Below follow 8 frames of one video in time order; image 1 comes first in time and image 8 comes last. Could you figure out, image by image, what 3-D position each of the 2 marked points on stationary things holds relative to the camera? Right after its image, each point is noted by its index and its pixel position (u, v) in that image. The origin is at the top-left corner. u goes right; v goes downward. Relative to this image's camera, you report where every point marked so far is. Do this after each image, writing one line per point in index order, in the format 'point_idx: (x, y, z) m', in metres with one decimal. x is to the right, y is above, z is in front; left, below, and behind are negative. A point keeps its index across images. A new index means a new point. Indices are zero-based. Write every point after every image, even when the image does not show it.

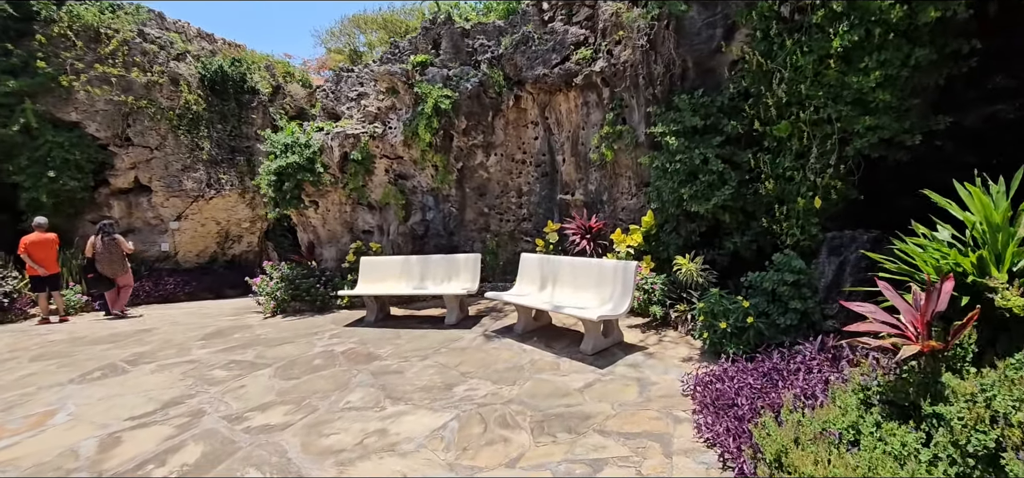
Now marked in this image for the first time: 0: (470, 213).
0: (-0.7, +0.5, +9.0) m
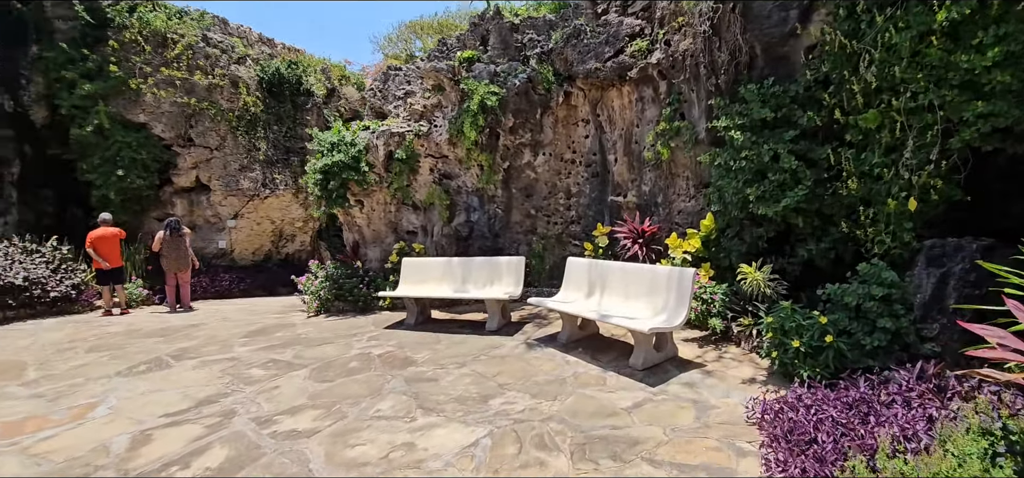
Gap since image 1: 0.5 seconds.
0: (+0.1, +0.4, +8.7) m
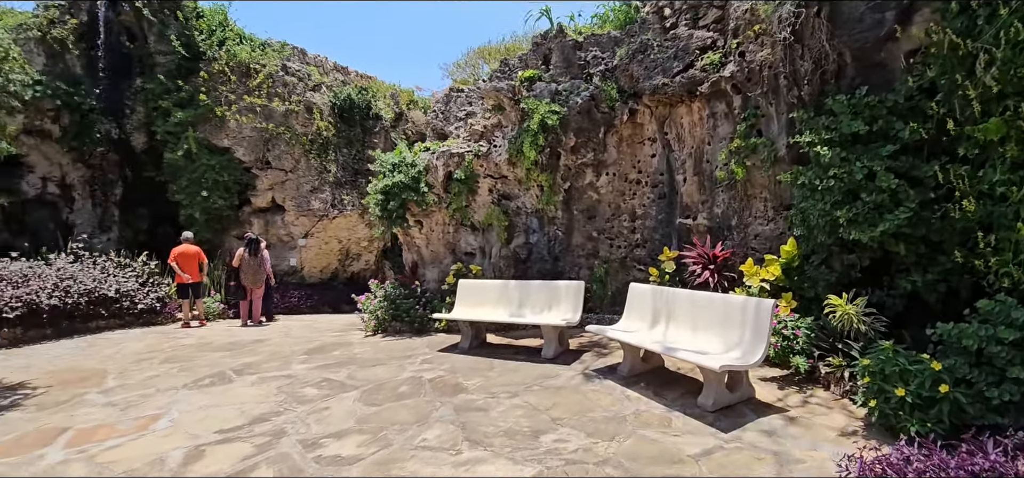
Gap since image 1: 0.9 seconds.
0: (+1.1, 0.0, +8.3) m
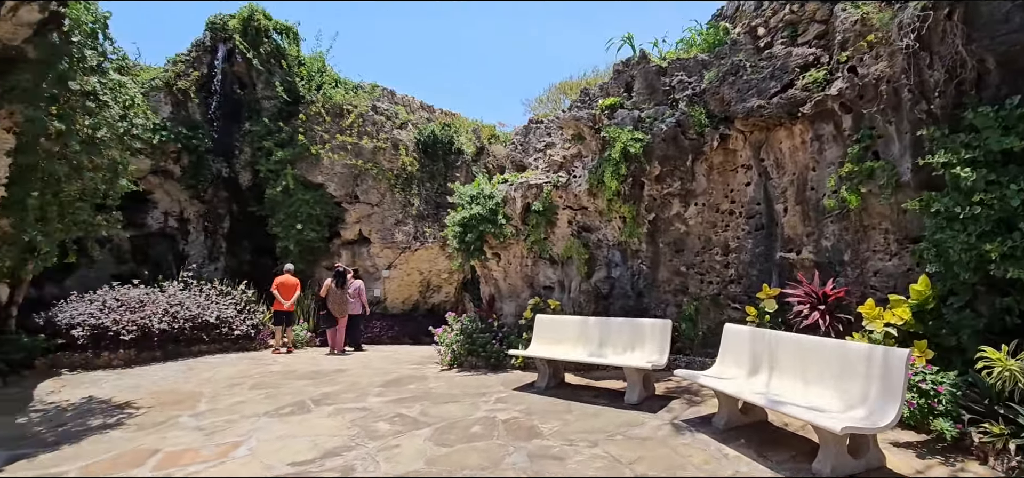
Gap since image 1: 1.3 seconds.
0: (+2.3, -0.5, +7.8) m
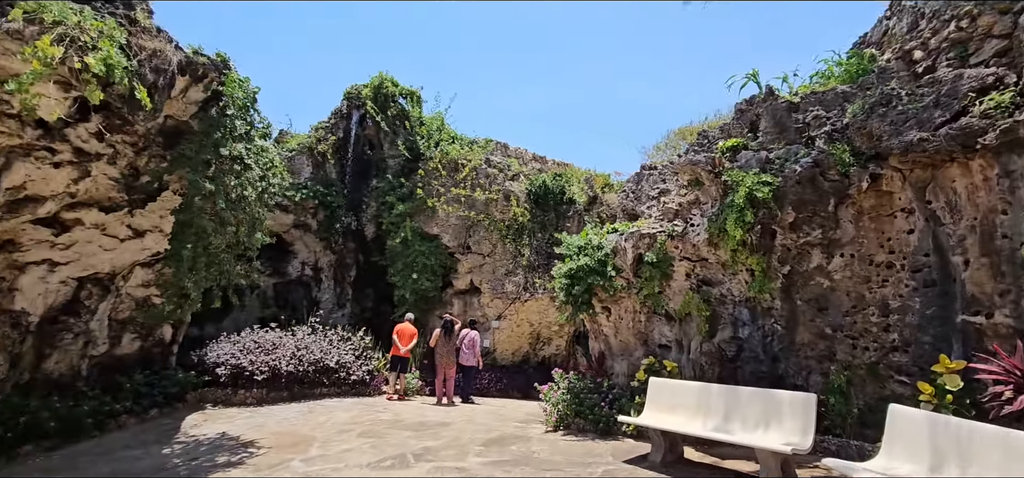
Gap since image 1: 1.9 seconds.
0: (+3.8, -1.2, +6.7) m
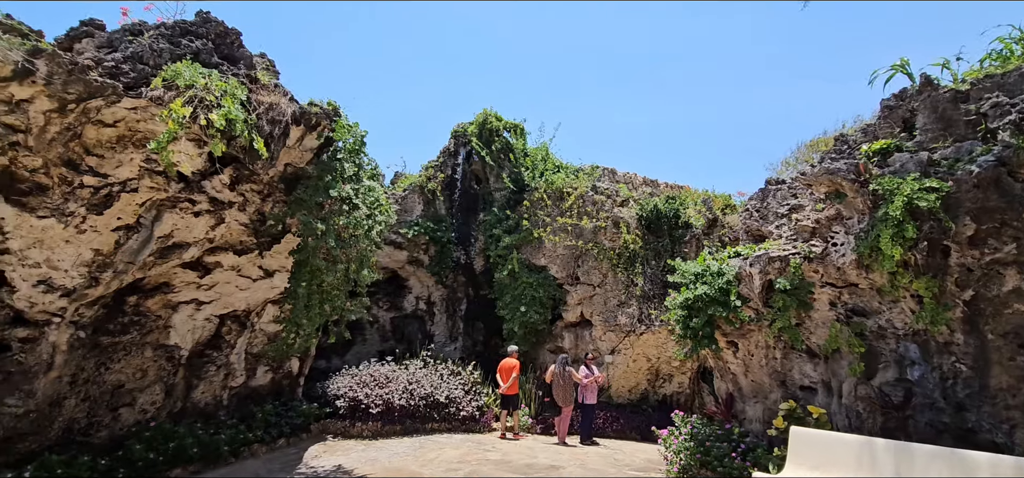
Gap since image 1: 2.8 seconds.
0: (+5.0, -1.4, +5.2) m
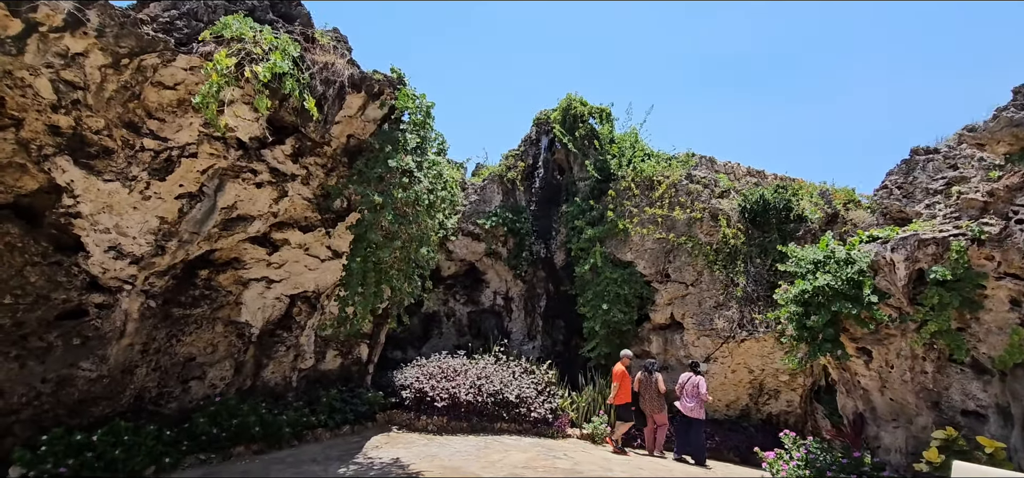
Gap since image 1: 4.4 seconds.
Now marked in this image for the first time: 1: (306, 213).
0: (+5.5, -1.2, +3.5) m
1: (-2.8, +0.4, +6.9) m
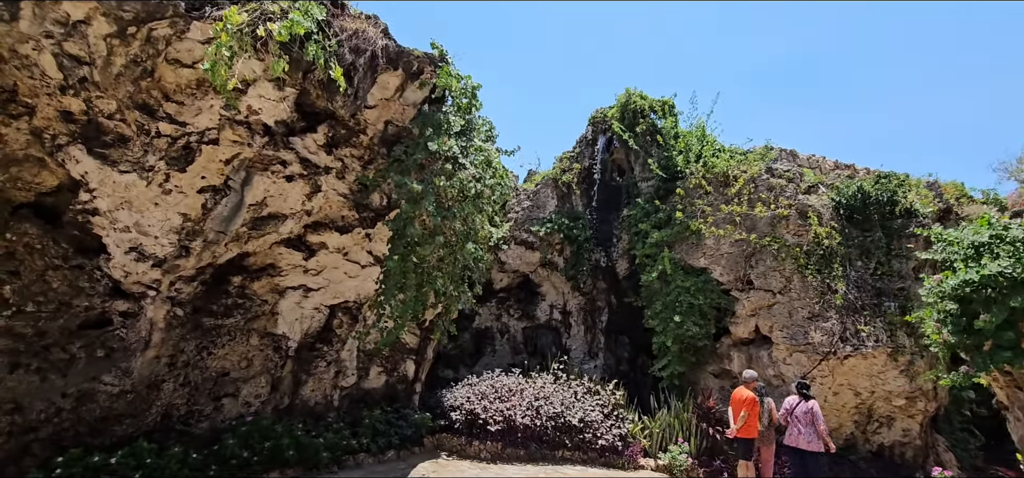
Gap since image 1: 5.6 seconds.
0: (+5.8, -0.9, +1.9) m
1: (-2.1, +0.3, +6.3) m
